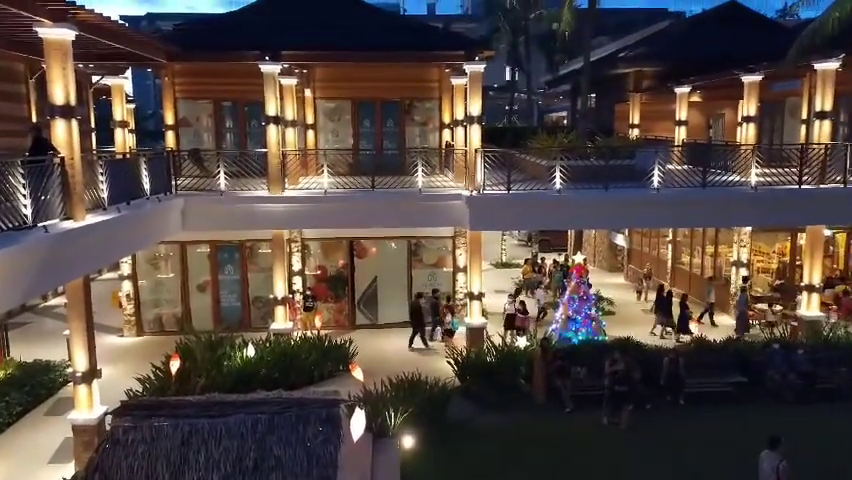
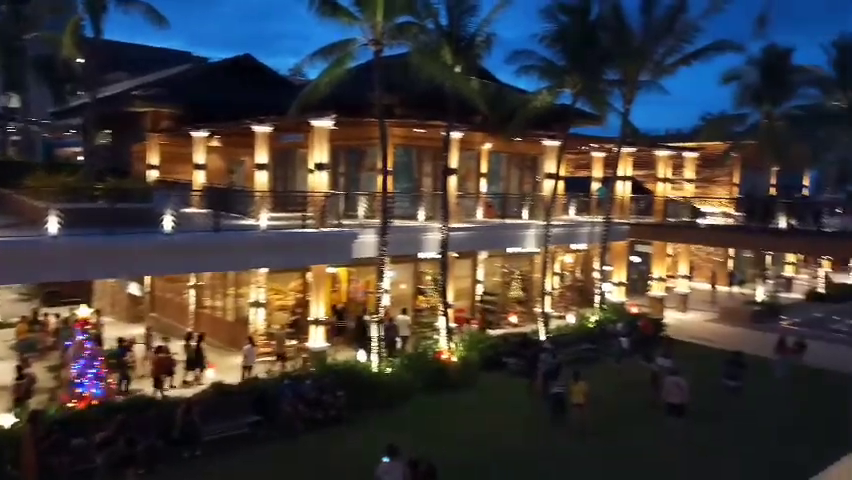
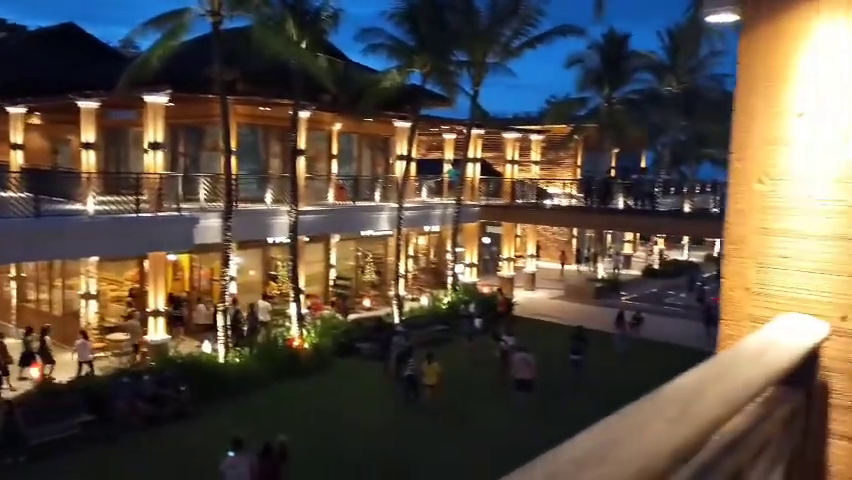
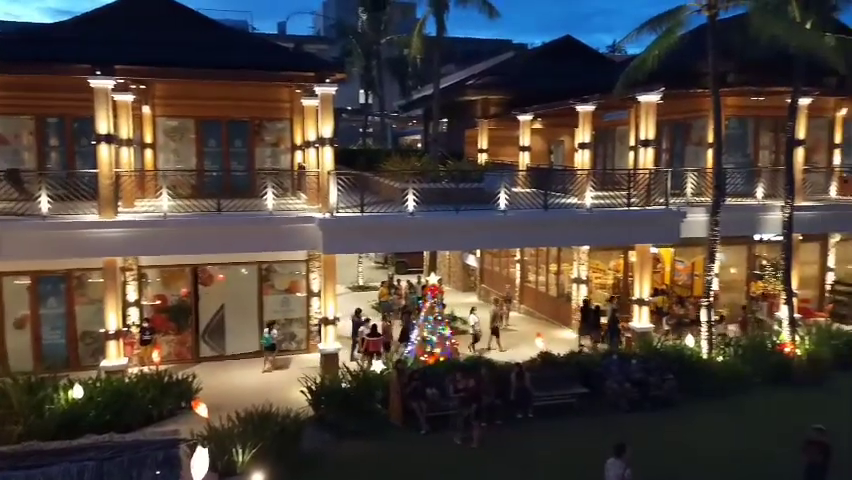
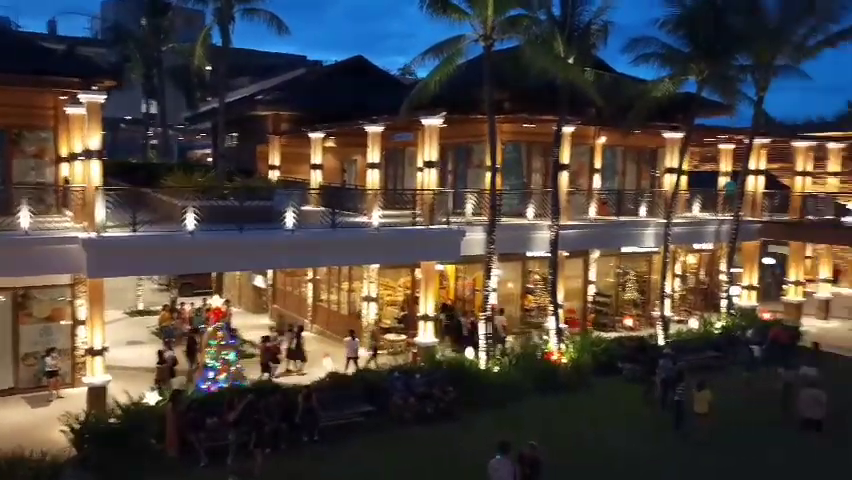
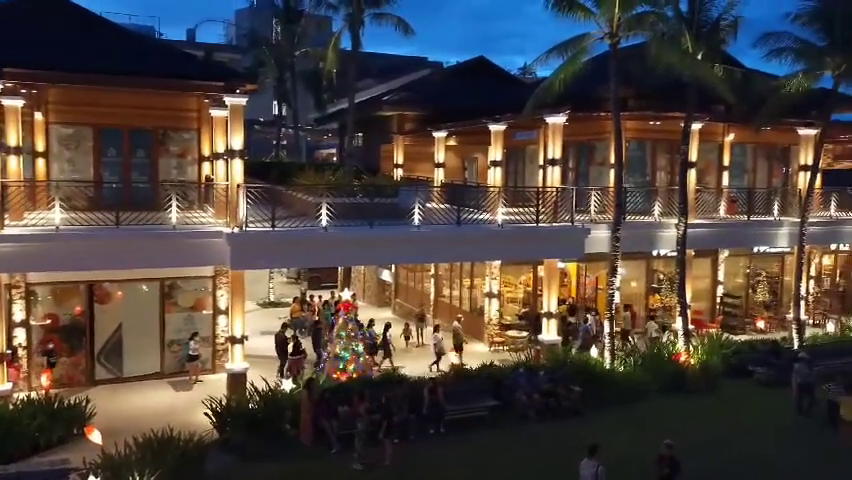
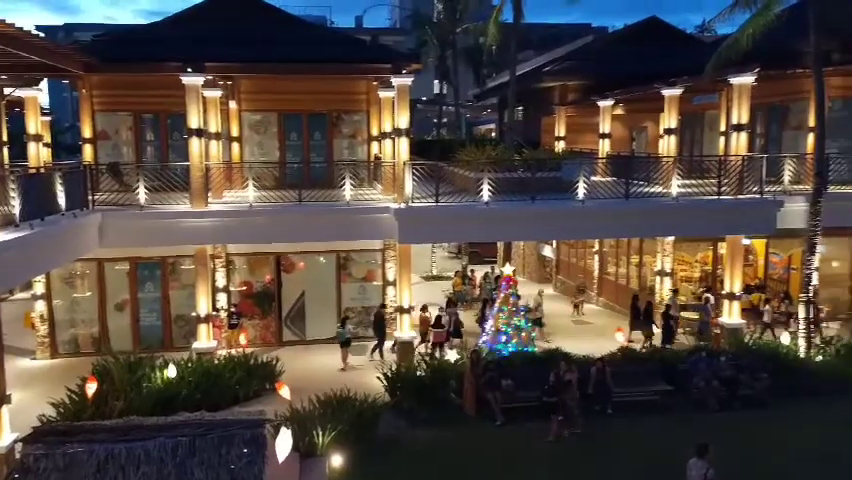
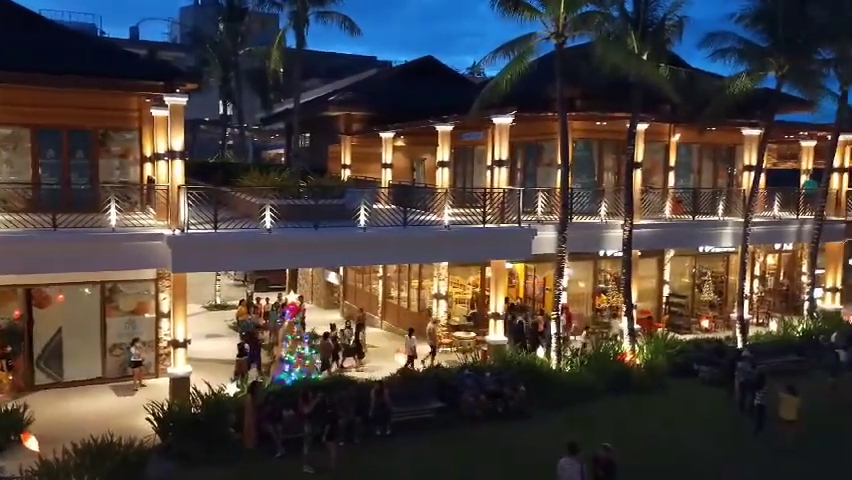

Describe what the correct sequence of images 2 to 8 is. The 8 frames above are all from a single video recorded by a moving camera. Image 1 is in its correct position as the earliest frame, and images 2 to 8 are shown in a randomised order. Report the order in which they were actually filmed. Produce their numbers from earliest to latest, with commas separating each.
7, 4, 6, 8, 5, 2, 3
